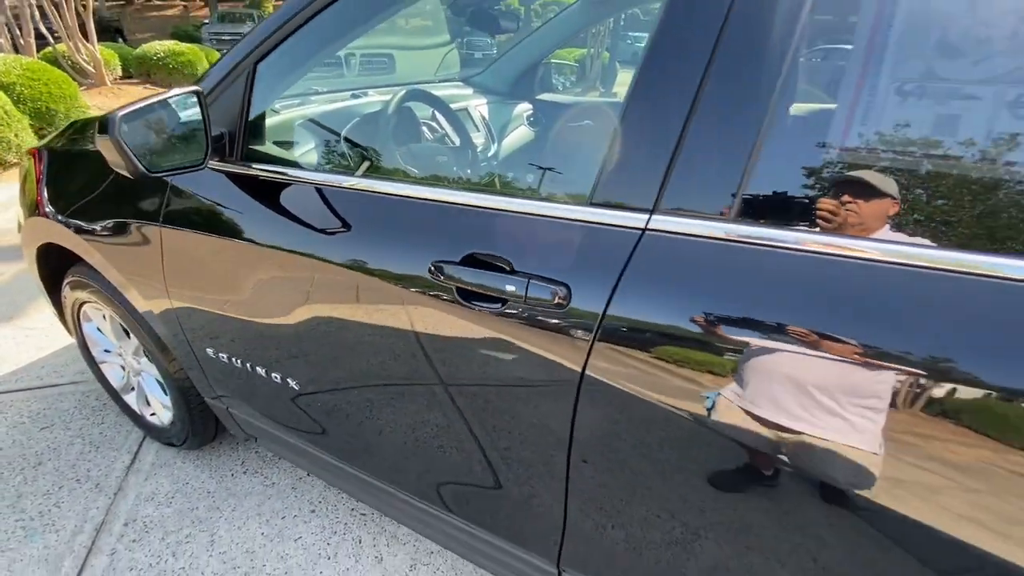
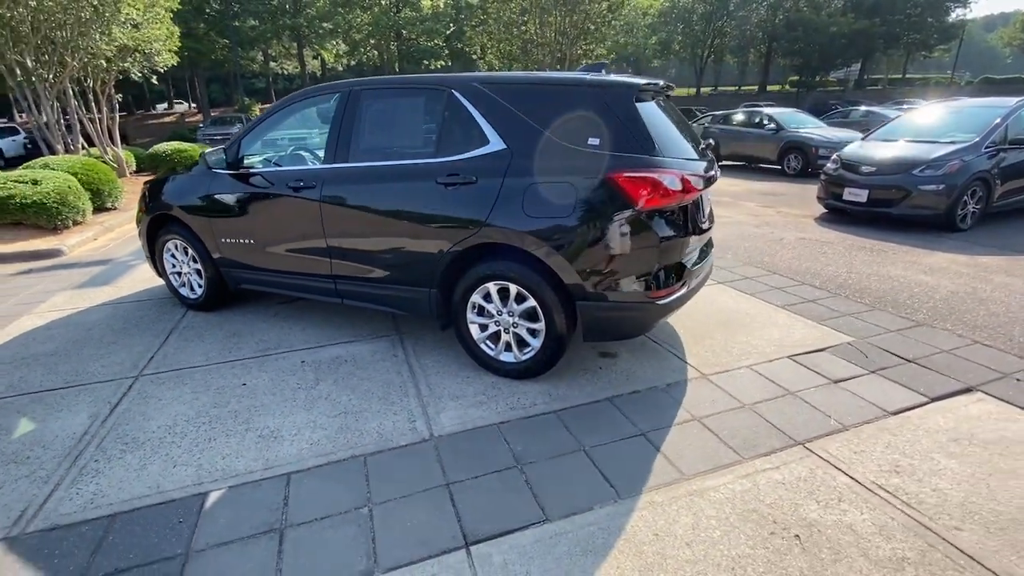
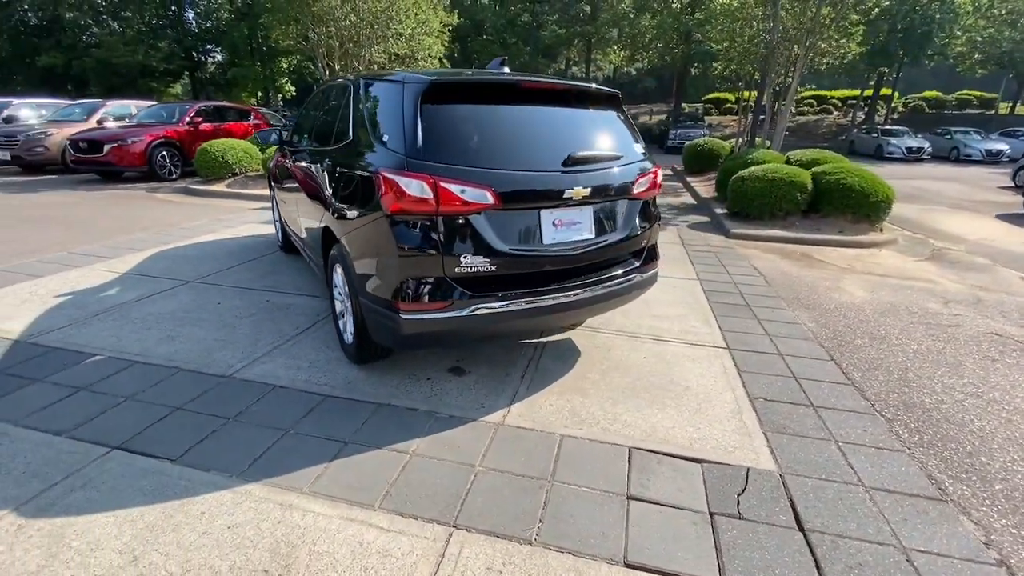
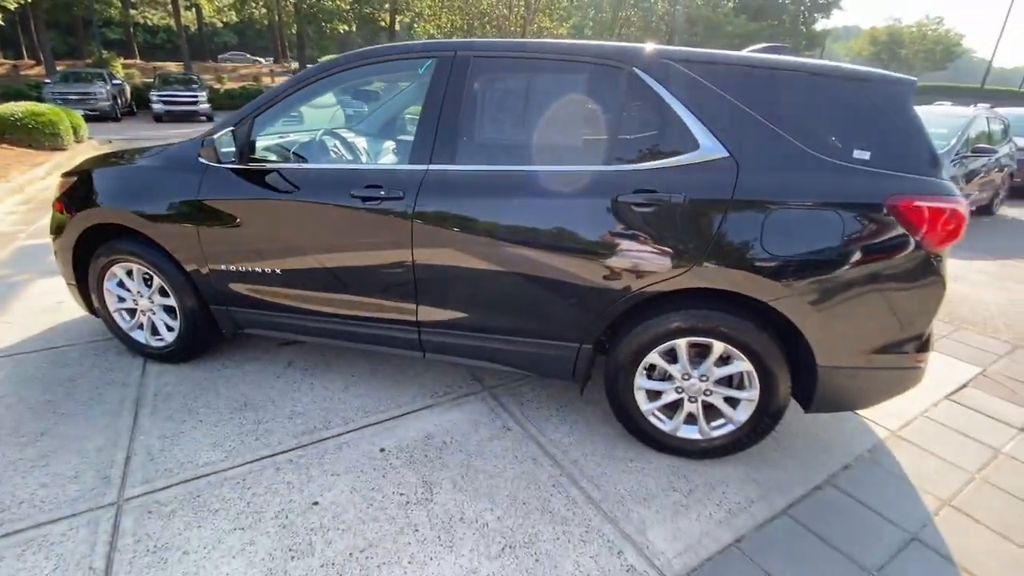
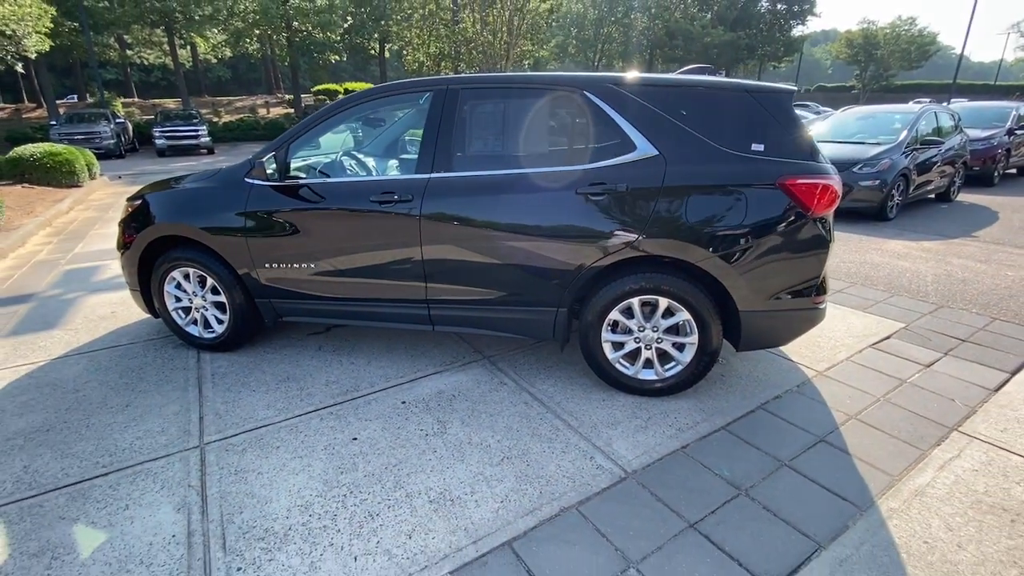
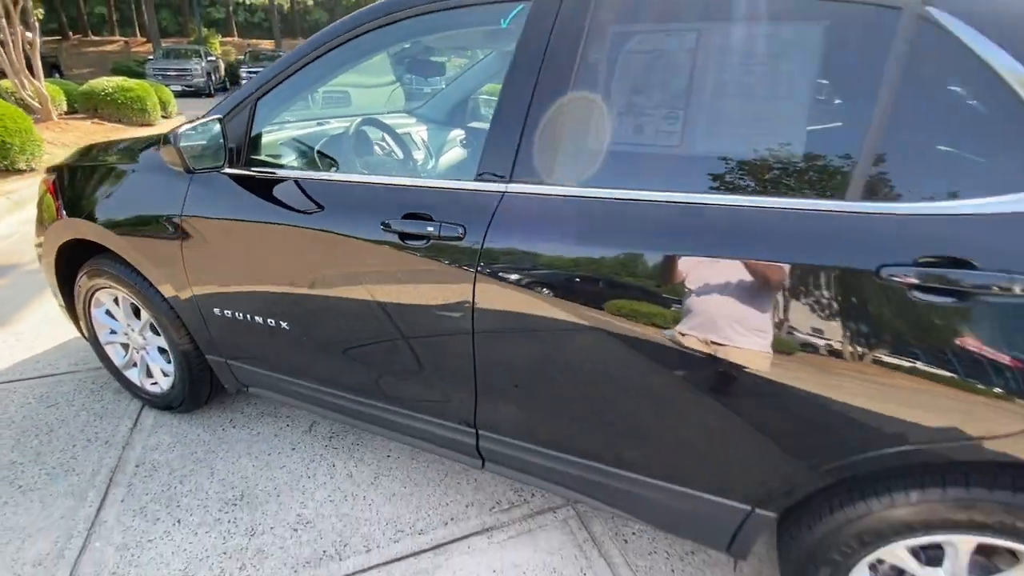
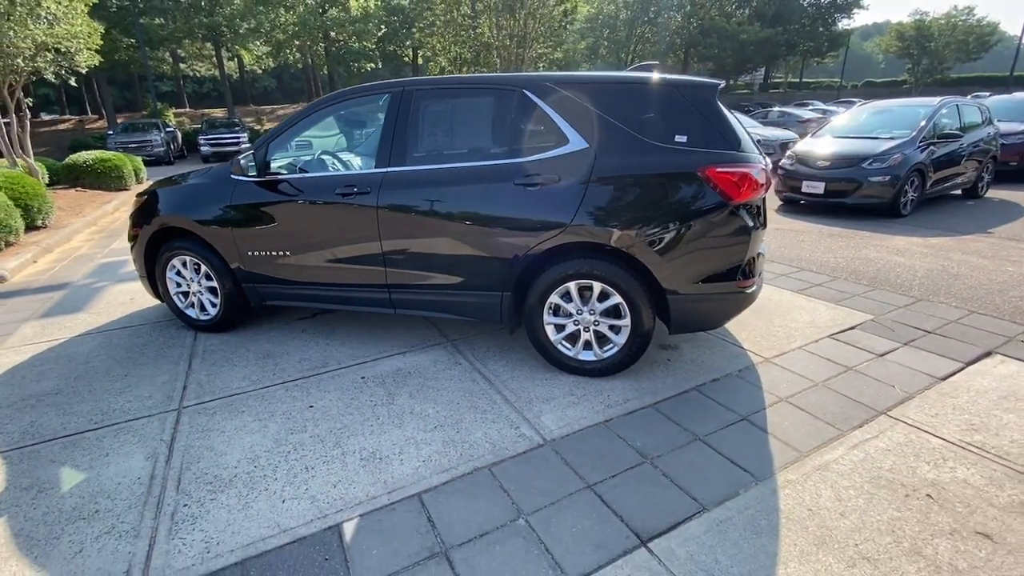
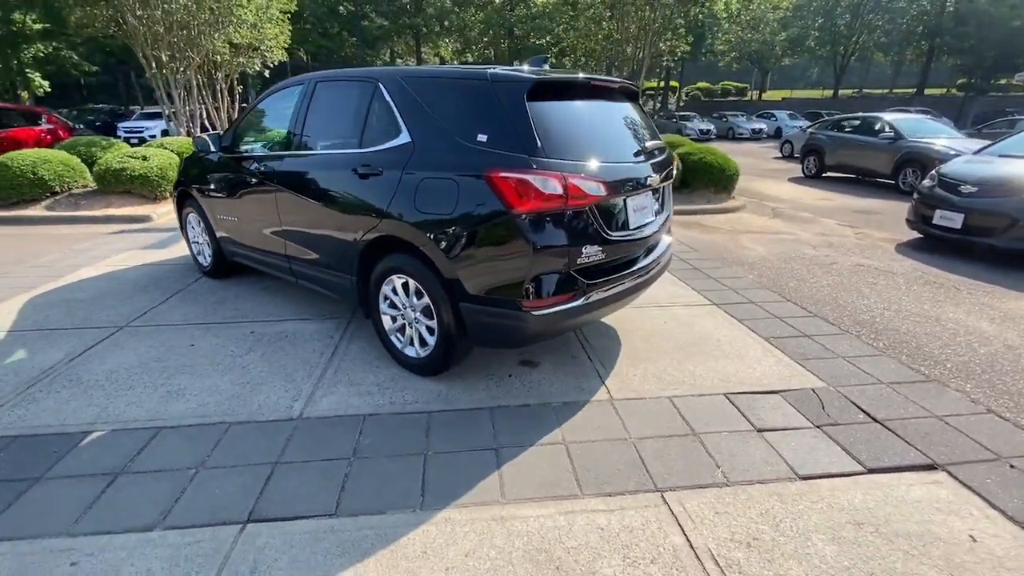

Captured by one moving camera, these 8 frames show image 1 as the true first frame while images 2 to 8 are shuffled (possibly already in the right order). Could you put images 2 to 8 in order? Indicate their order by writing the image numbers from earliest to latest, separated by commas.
6, 4, 5, 7, 2, 8, 3
